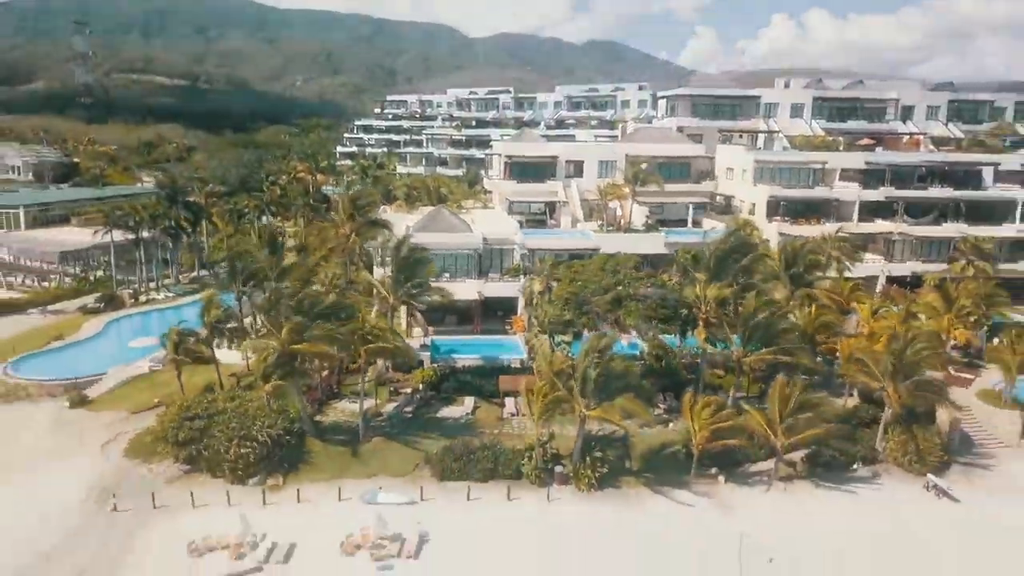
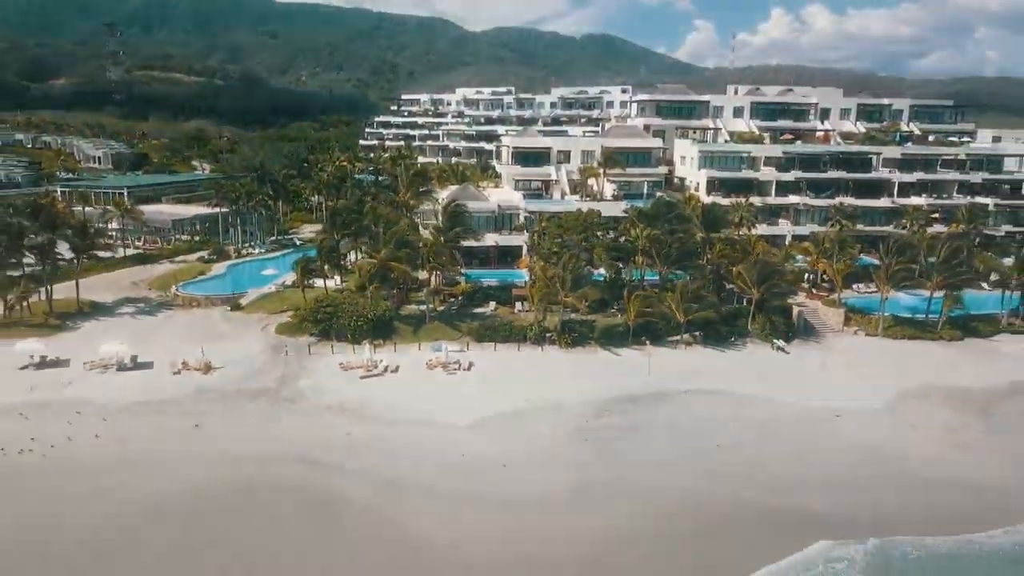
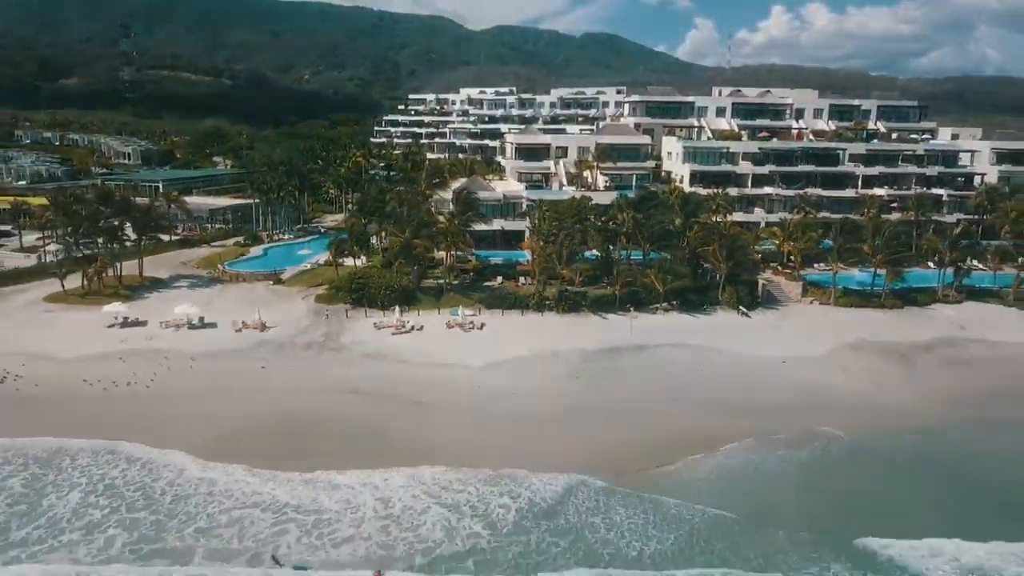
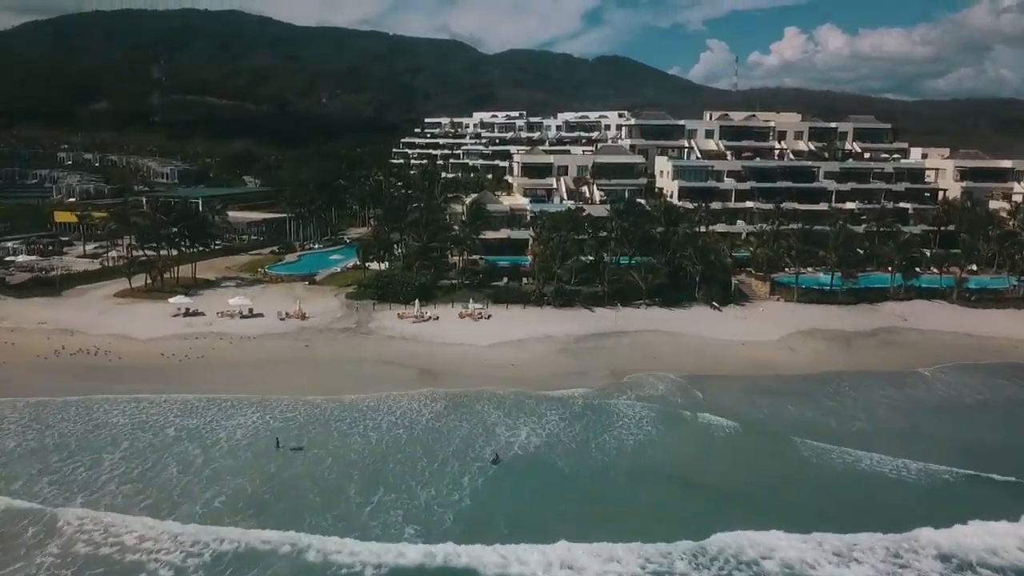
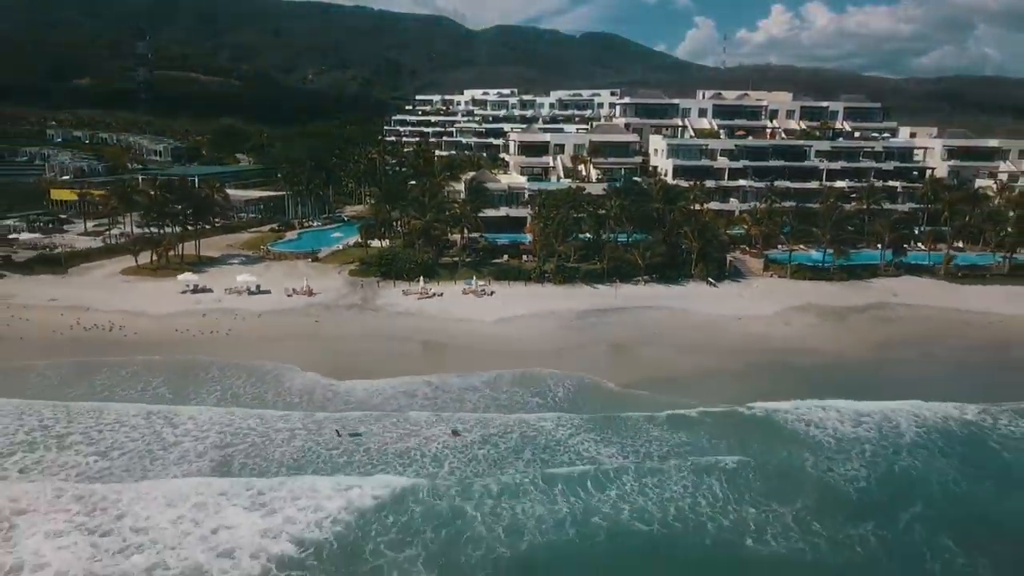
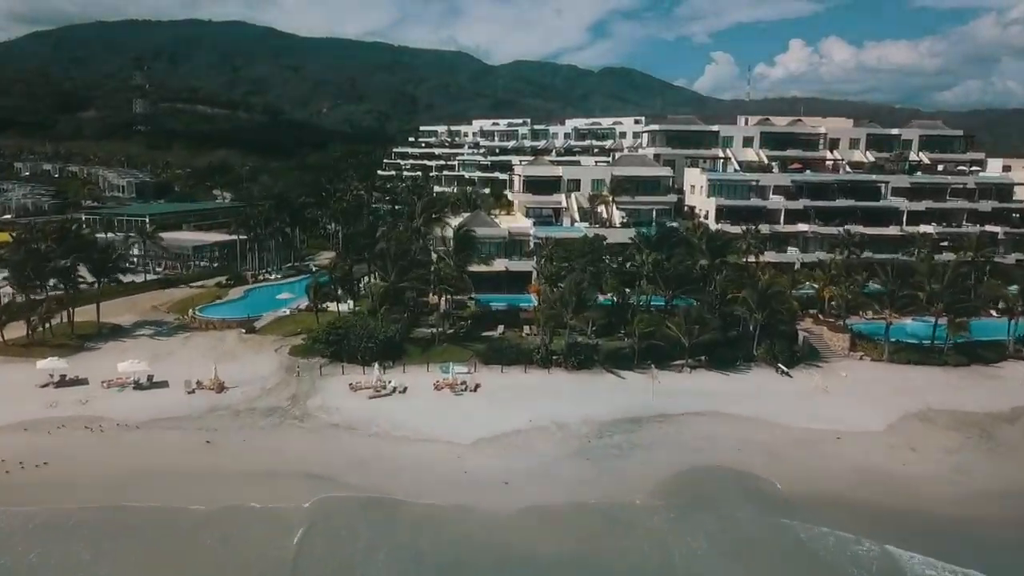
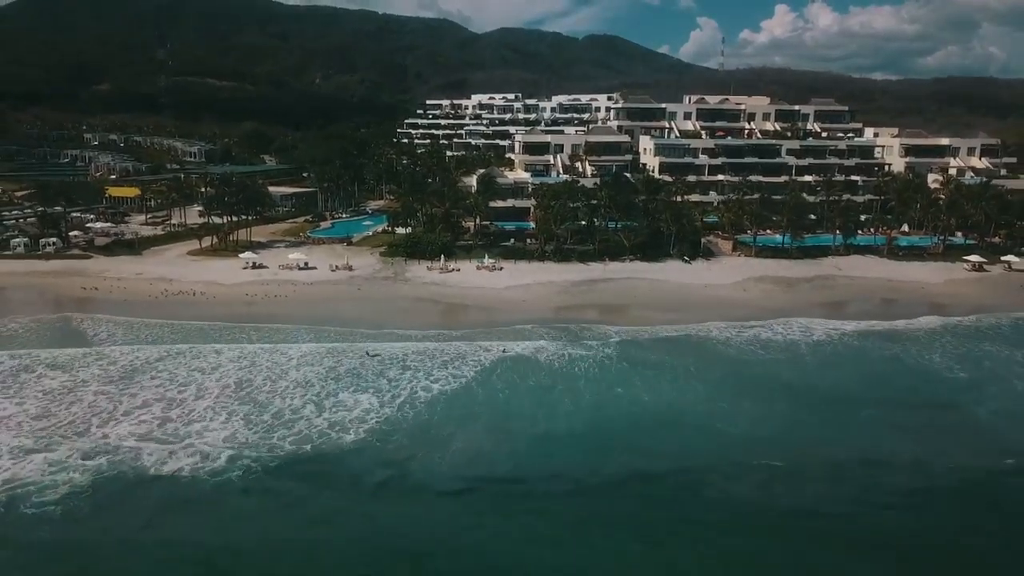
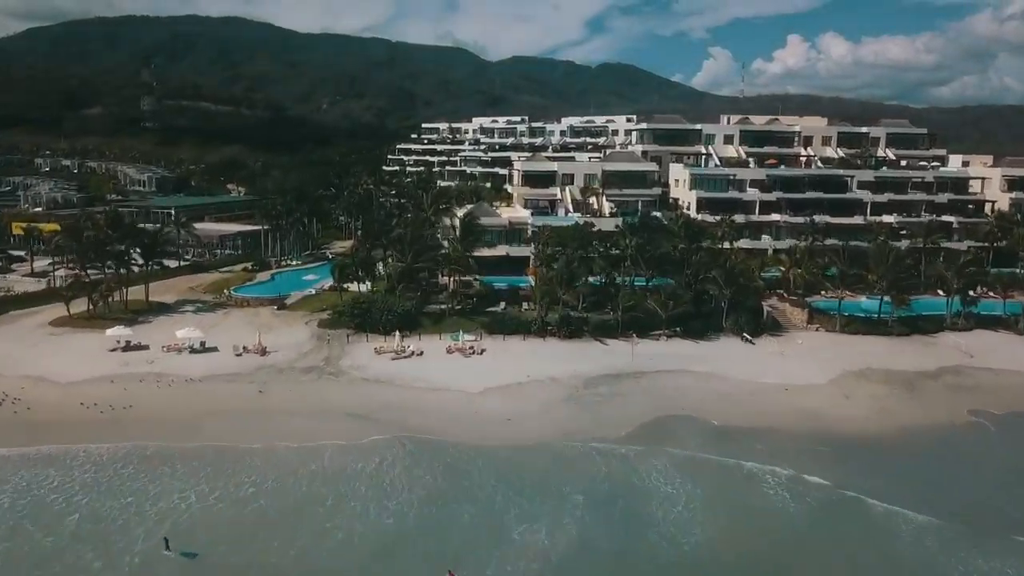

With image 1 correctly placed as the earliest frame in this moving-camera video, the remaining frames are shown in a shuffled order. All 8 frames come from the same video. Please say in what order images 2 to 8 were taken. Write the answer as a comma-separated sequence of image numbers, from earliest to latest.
2, 3, 5, 7, 4, 8, 6
